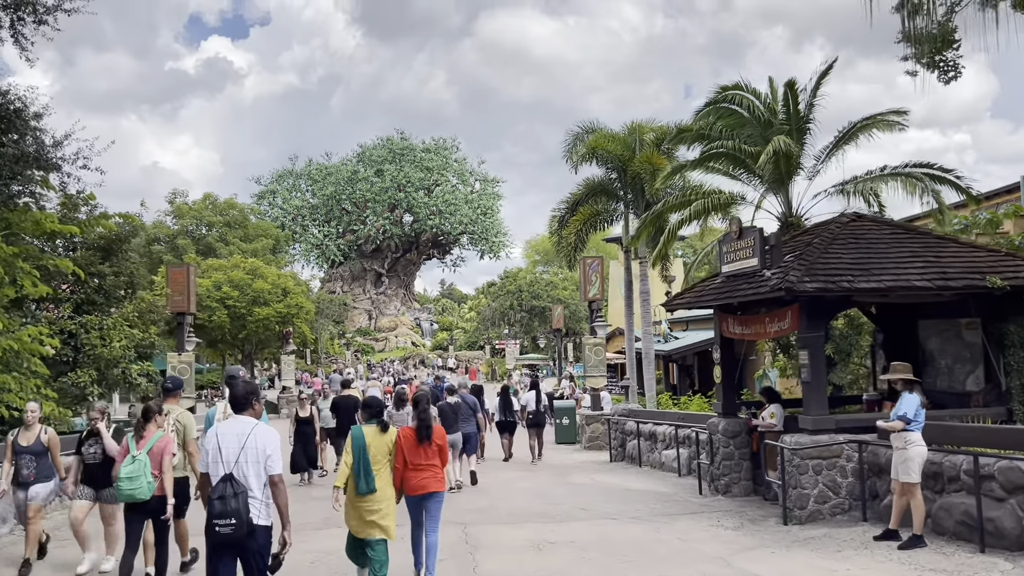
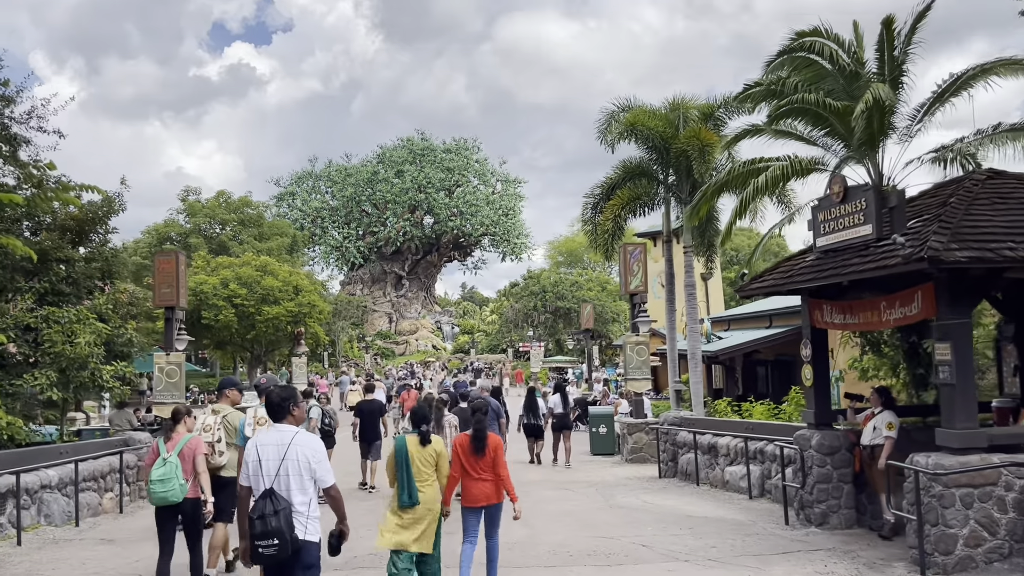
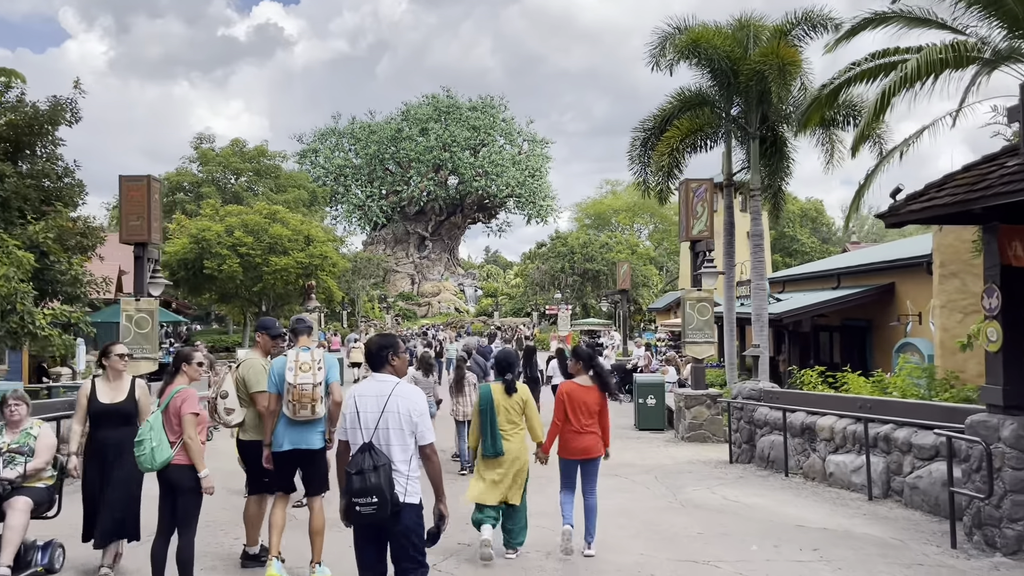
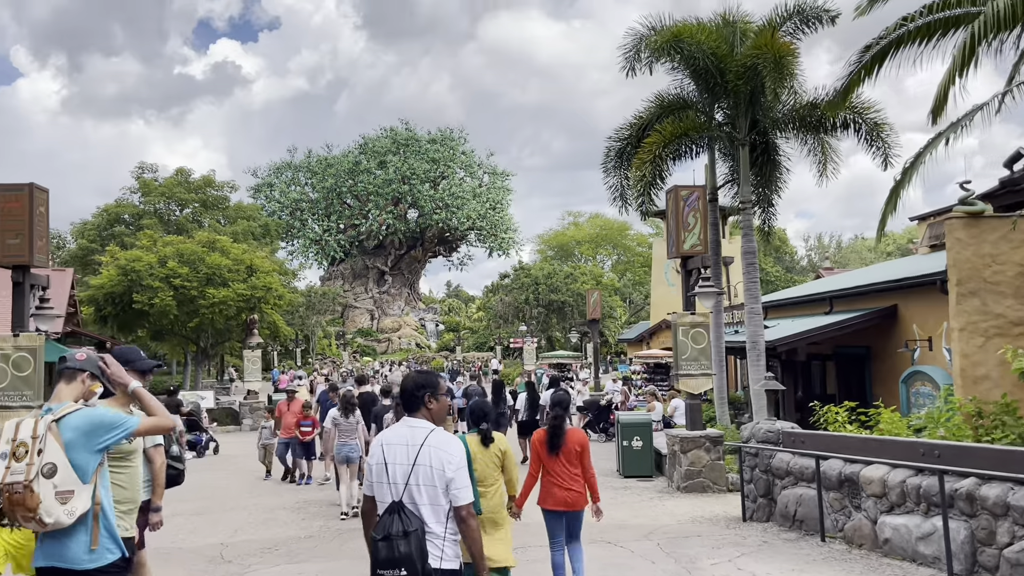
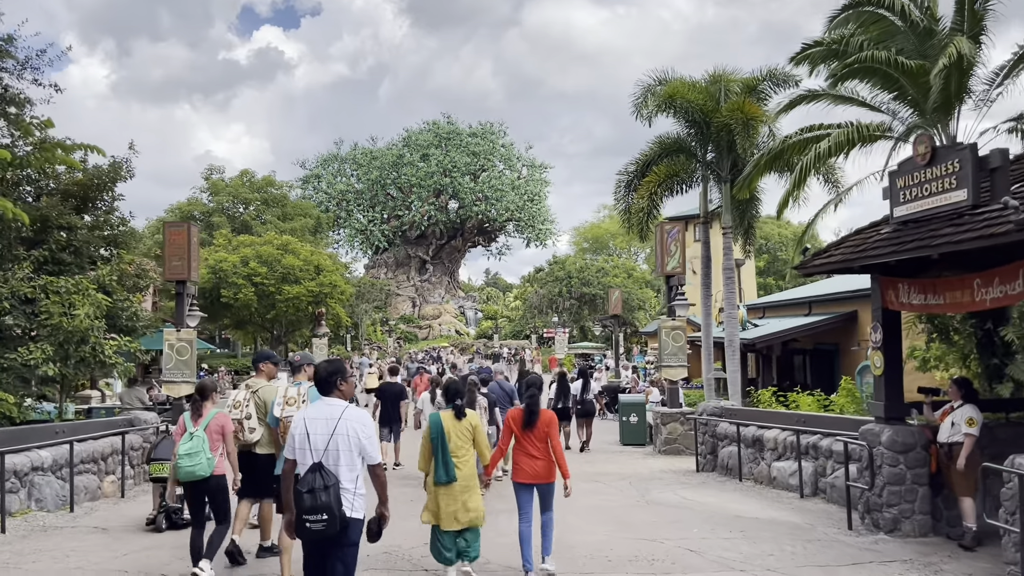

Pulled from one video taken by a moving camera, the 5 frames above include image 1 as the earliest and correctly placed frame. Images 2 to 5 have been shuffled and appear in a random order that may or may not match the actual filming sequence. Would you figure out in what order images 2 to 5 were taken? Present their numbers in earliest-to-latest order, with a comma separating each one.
2, 5, 3, 4
